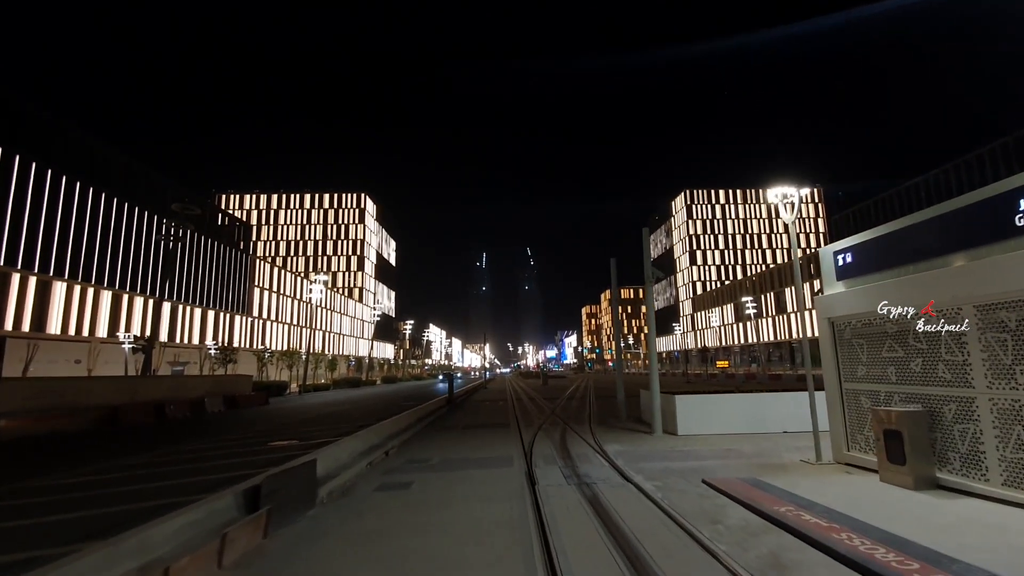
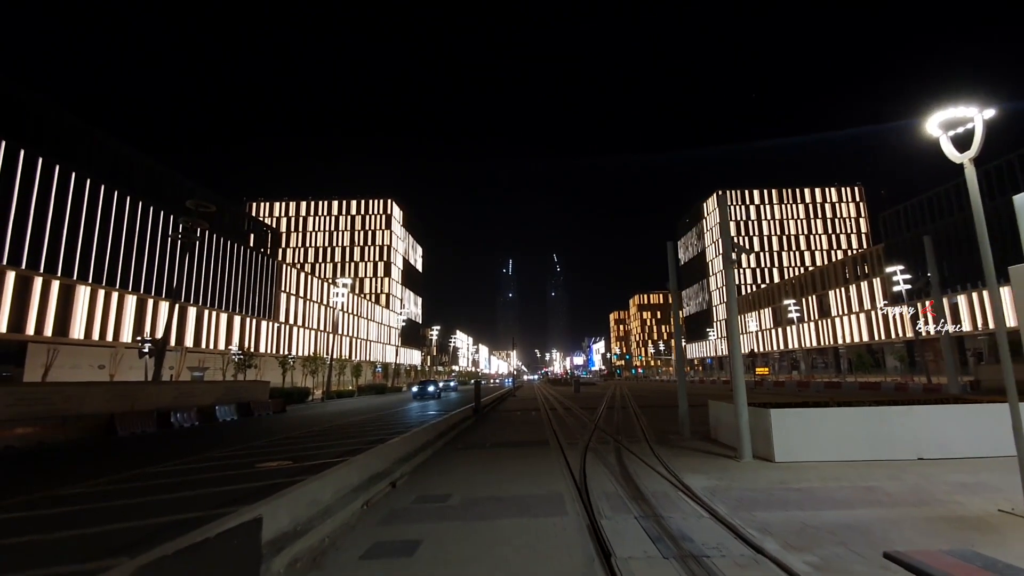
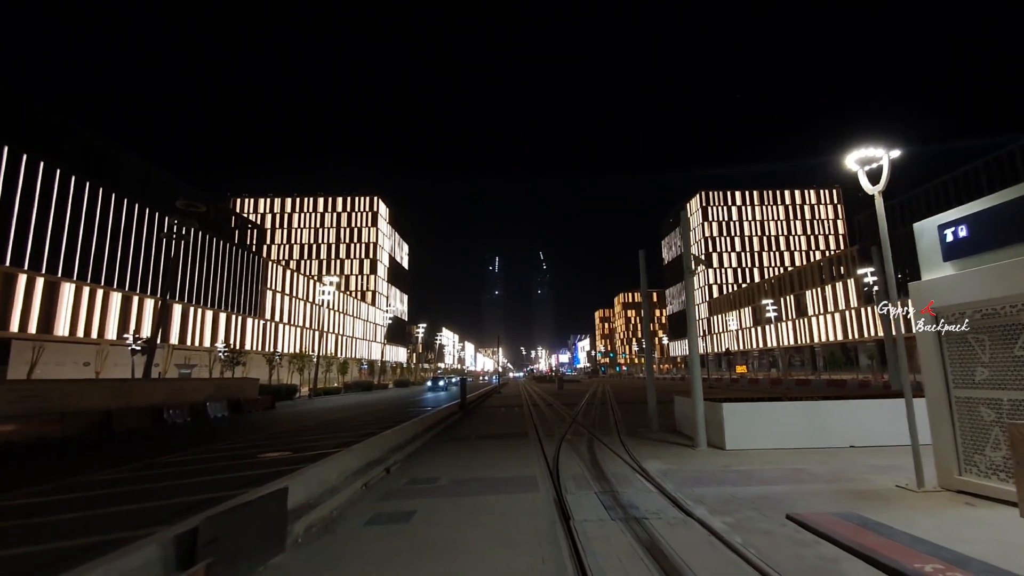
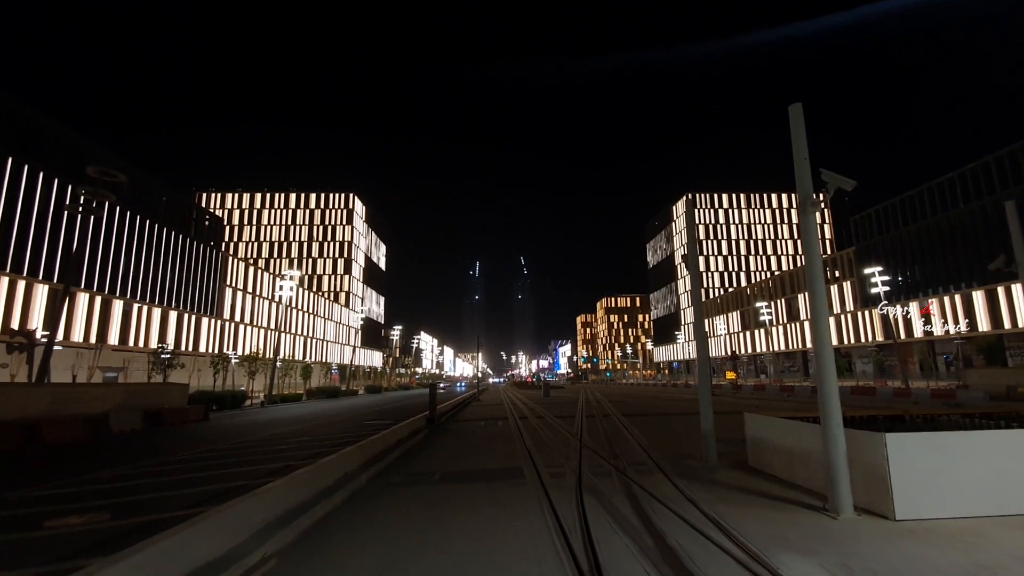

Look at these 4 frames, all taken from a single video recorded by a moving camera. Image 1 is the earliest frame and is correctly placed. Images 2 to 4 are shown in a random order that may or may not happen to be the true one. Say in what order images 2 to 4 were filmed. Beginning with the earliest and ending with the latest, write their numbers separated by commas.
3, 2, 4
